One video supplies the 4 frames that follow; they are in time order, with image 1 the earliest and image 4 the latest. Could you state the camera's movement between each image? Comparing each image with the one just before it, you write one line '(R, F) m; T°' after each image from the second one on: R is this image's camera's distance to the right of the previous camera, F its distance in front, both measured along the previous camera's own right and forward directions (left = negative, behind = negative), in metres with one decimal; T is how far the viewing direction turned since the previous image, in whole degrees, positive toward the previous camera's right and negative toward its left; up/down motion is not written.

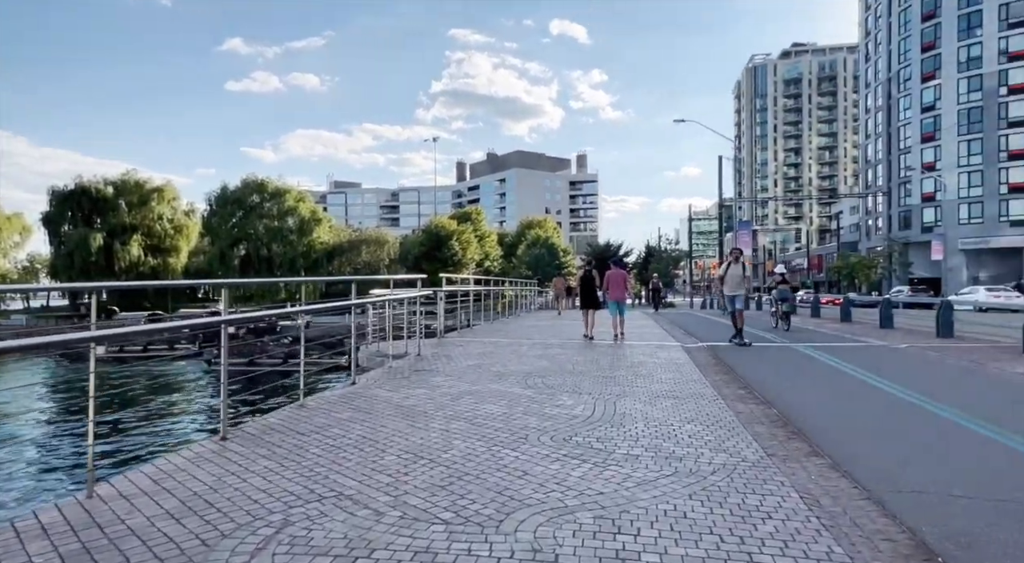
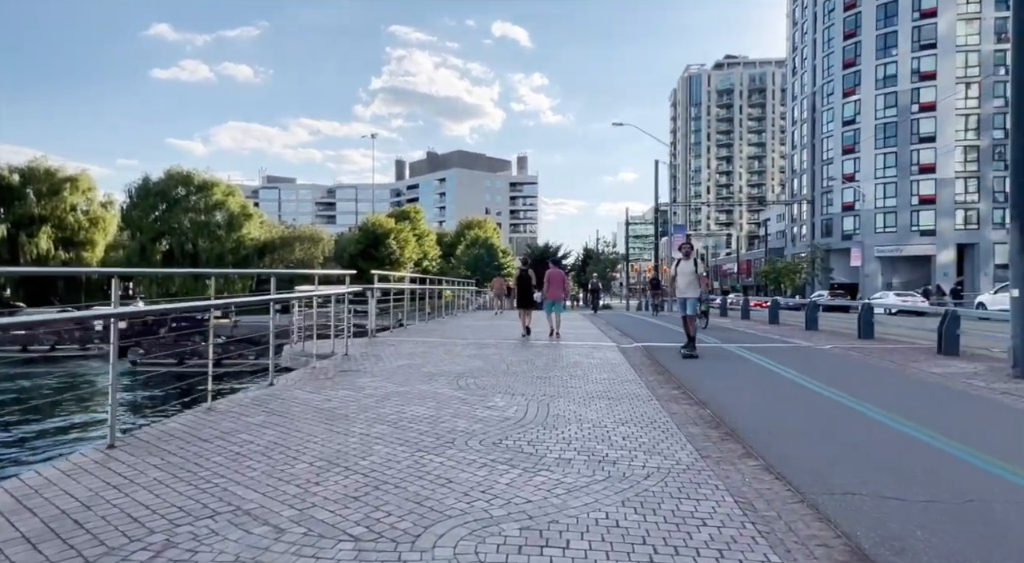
(+0.1, +0.3) m; +6°
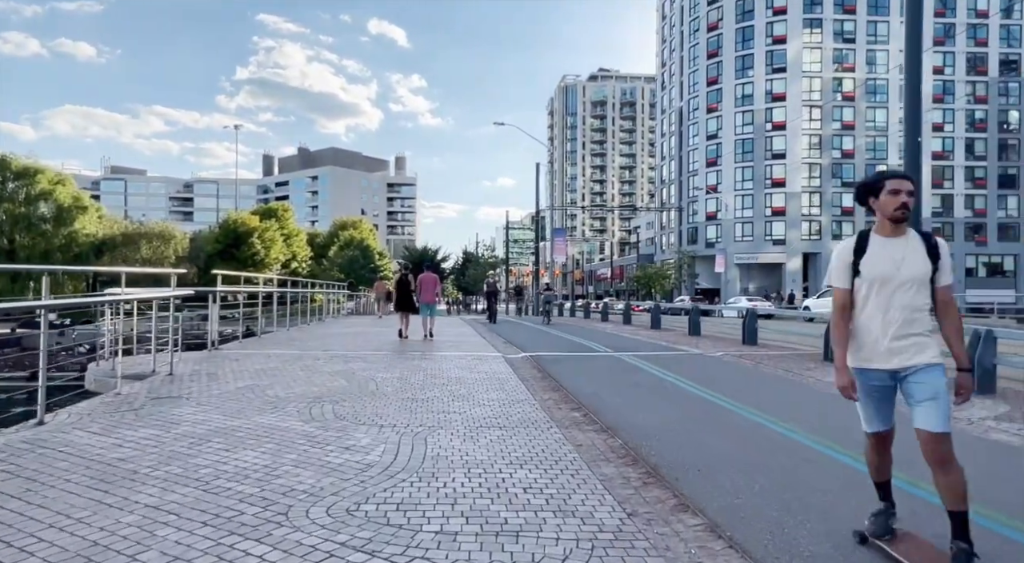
(+0.1, +1.4) m; +11°
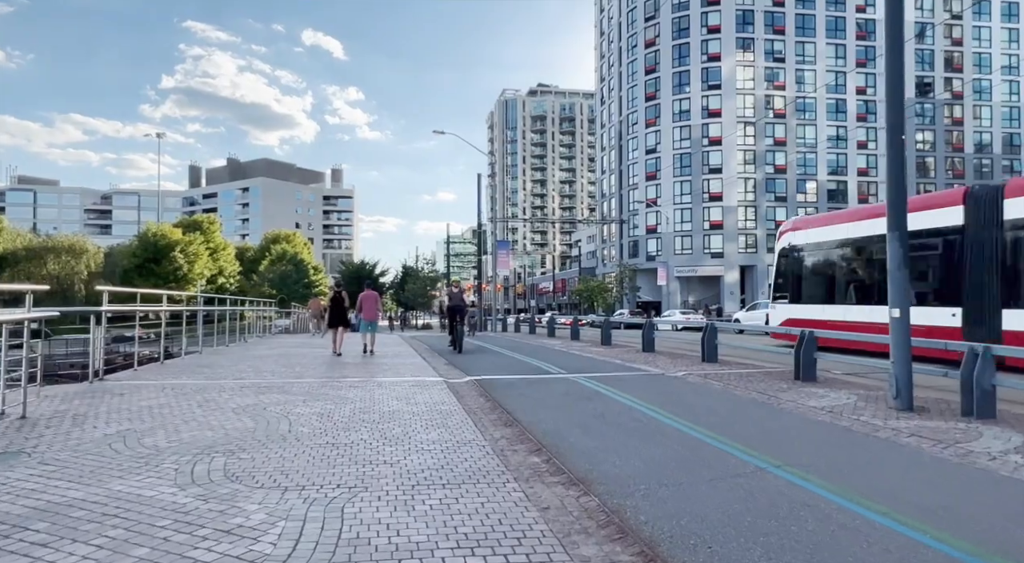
(0.0, +1.2) m; +5°
